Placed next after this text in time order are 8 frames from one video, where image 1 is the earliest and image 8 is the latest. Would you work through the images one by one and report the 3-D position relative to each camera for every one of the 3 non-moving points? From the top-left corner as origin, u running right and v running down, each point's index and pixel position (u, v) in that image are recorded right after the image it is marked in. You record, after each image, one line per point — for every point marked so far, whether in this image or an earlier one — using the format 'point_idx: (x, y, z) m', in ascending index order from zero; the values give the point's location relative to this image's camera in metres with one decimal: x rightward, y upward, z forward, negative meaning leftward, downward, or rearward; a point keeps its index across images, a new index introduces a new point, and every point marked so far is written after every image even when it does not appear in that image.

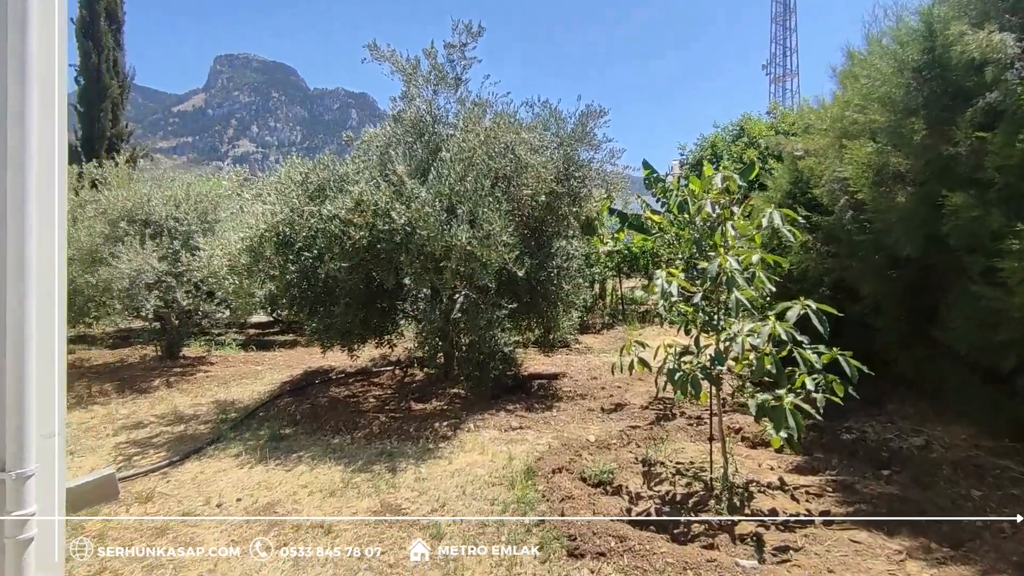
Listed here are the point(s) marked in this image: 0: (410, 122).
0: (-1.0, +1.6, +5.9) m
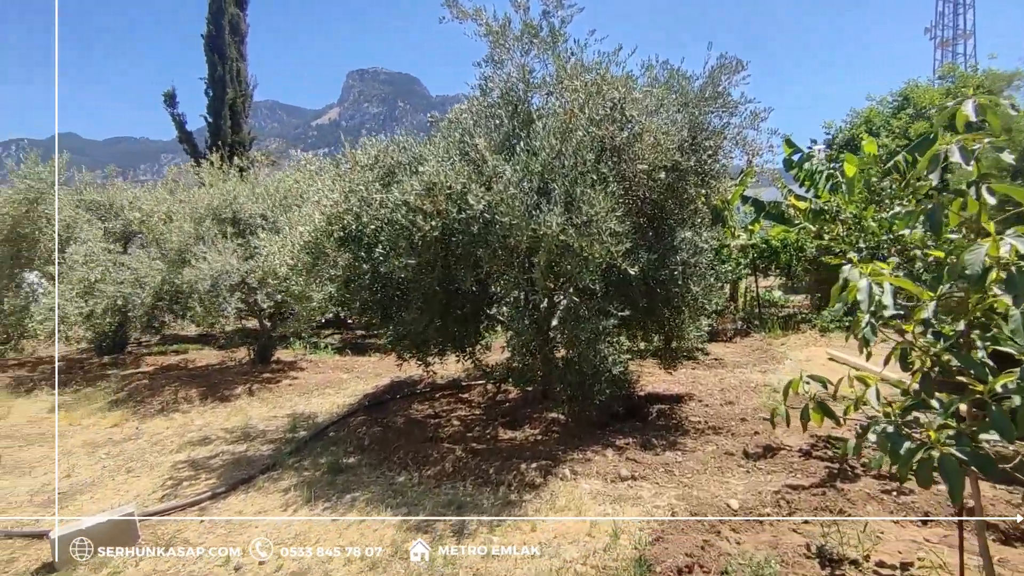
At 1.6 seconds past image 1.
0: (-0.1, +1.6, +4.9) m
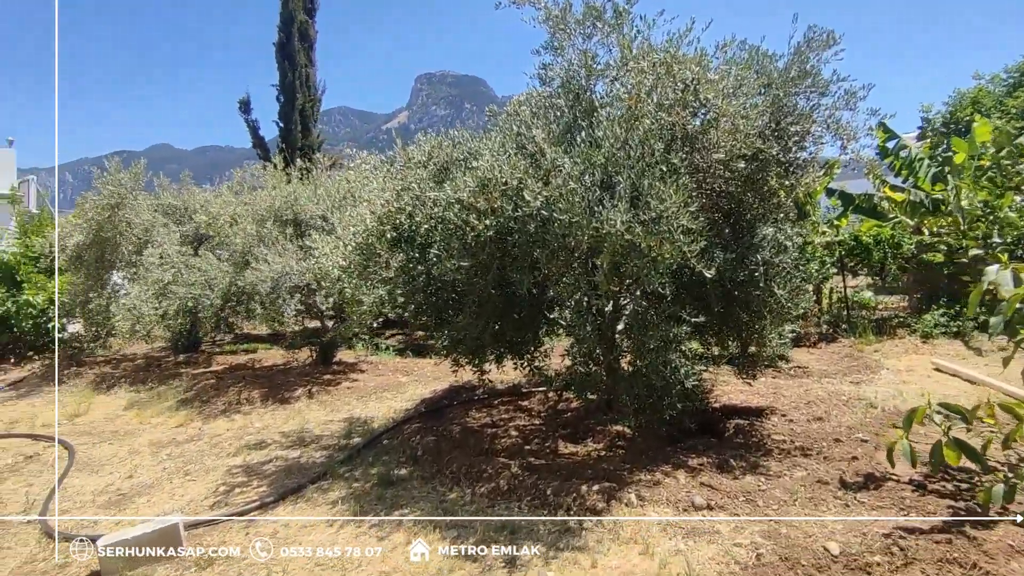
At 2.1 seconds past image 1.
0: (+0.4, +1.6, +4.6) m
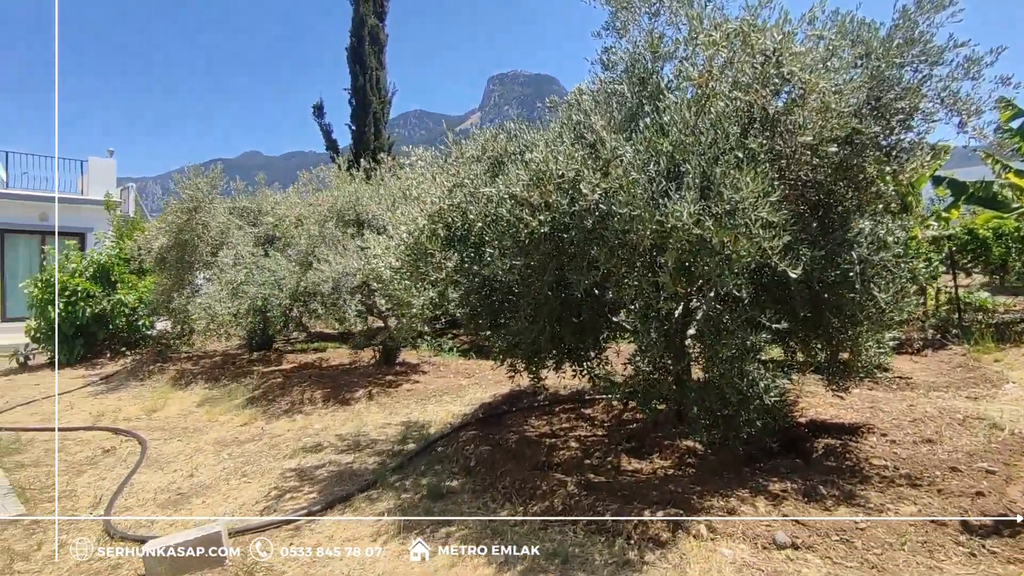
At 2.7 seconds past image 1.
0: (+0.8, +1.6, +4.2) m
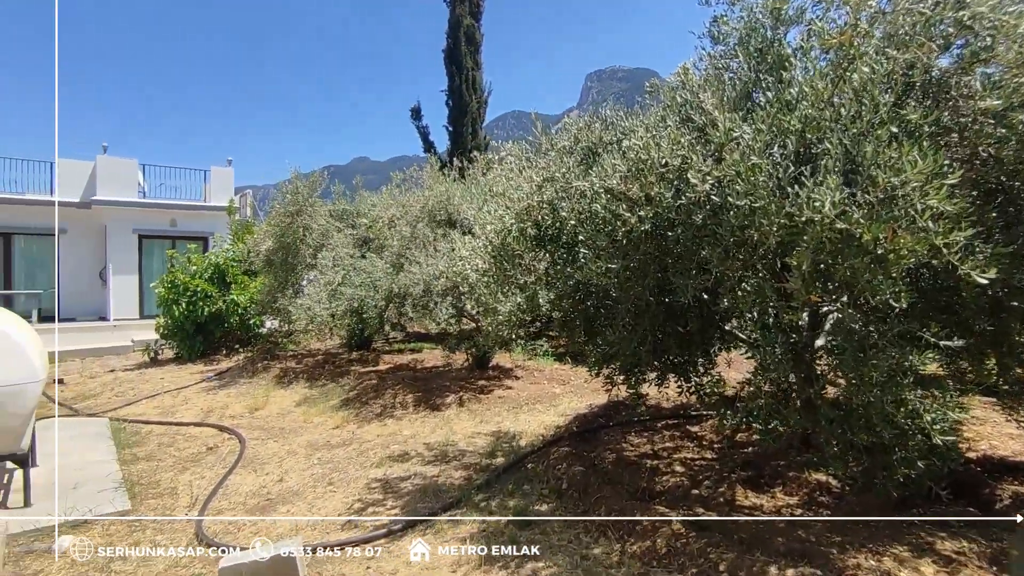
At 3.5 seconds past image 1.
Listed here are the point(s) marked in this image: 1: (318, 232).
0: (+1.4, +1.6, +3.6) m
1: (-3.1, +0.9, +9.3) m
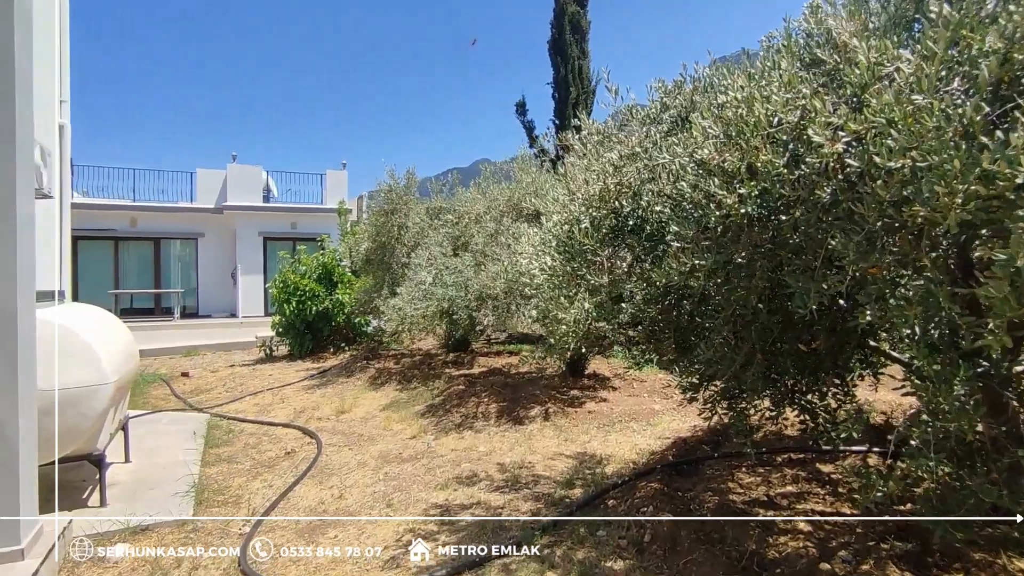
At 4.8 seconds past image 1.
0: (+1.7, +1.5, +2.7) m
1: (-1.5, +0.9, +9.1) m
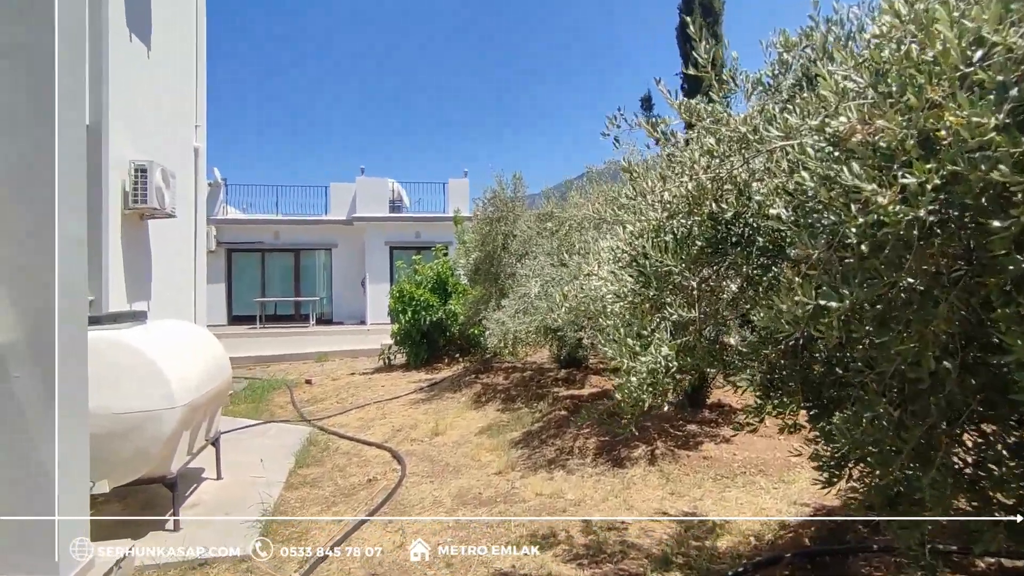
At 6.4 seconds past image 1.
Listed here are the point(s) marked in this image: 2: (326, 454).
0: (+1.8, +1.4, +1.6) m
1: (+0.1, +0.7, +8.6) m
2: (-1.9, -1.7, +6.1) m
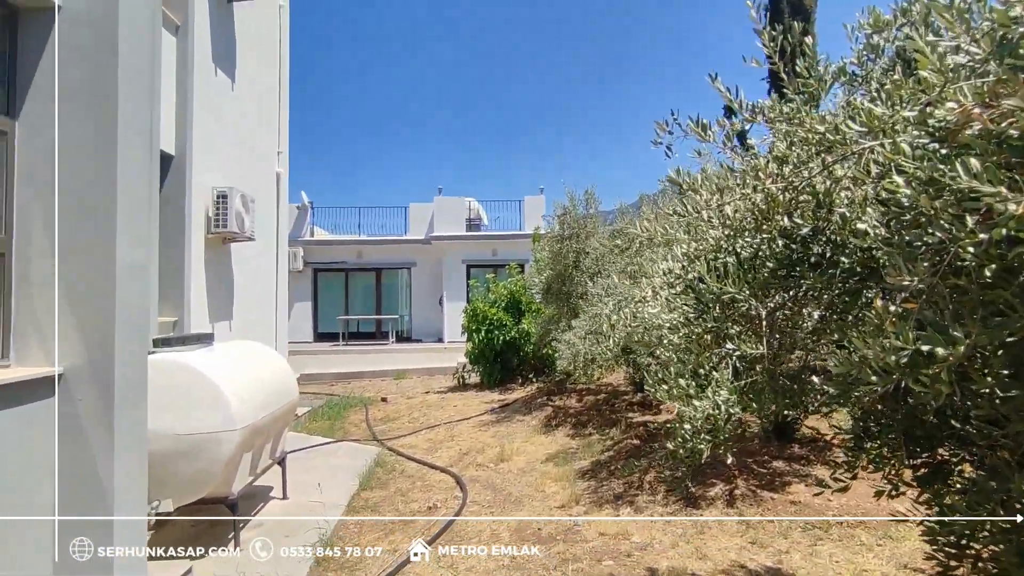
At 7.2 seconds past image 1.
0: (+1.8, +1.3, +1.1) m
1: (+1.1, +0.4, +8.3) m
2: (-1.3, -1.9, +6.1) m
